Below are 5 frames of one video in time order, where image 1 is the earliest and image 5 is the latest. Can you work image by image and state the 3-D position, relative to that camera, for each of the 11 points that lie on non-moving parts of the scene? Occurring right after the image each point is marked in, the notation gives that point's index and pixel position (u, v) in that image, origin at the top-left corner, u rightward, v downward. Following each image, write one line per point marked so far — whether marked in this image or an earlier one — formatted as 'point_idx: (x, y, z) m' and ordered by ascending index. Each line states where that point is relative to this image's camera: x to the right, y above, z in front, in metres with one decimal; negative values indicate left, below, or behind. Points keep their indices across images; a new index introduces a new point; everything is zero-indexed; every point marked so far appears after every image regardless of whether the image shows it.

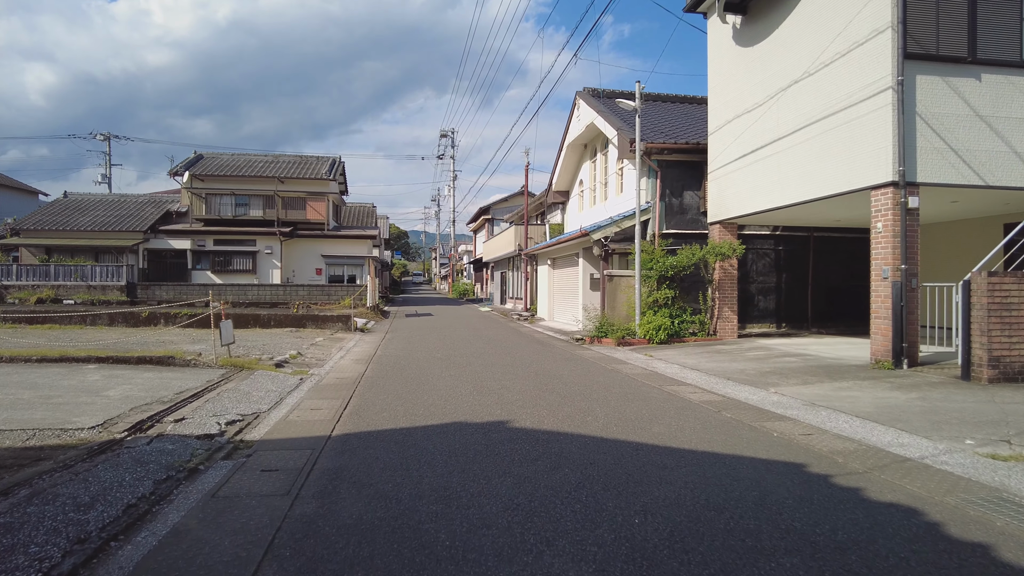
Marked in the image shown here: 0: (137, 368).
0: (-5.3, -1.1, +8.8) m
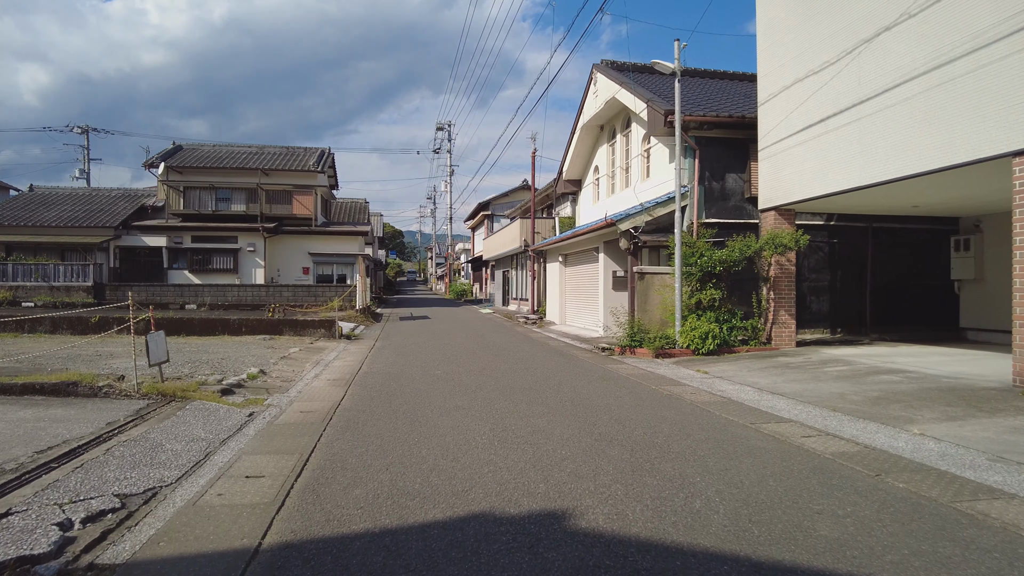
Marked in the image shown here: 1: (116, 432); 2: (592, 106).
0: (-5.0, -1.1, +6.3) m
1: (-3.4, -1.2, +5.3) m
2: (+2.4, +5.4, +18.5) m
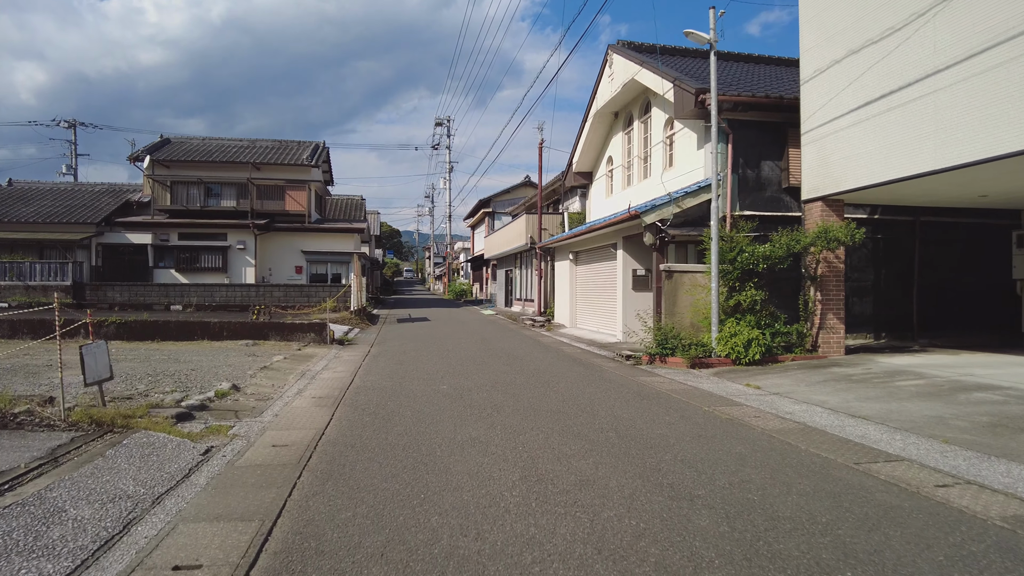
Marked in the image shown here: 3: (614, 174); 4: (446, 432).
0: (-4.7, -1.1, +4.8) m
1: (-3.1, -1.2, +3.9) m
2: (+2.6, +5.4, +17.1) m
3: (+3.0, +3.4, +18.3) m
4: (-0.6, -1.3, +5.7) m
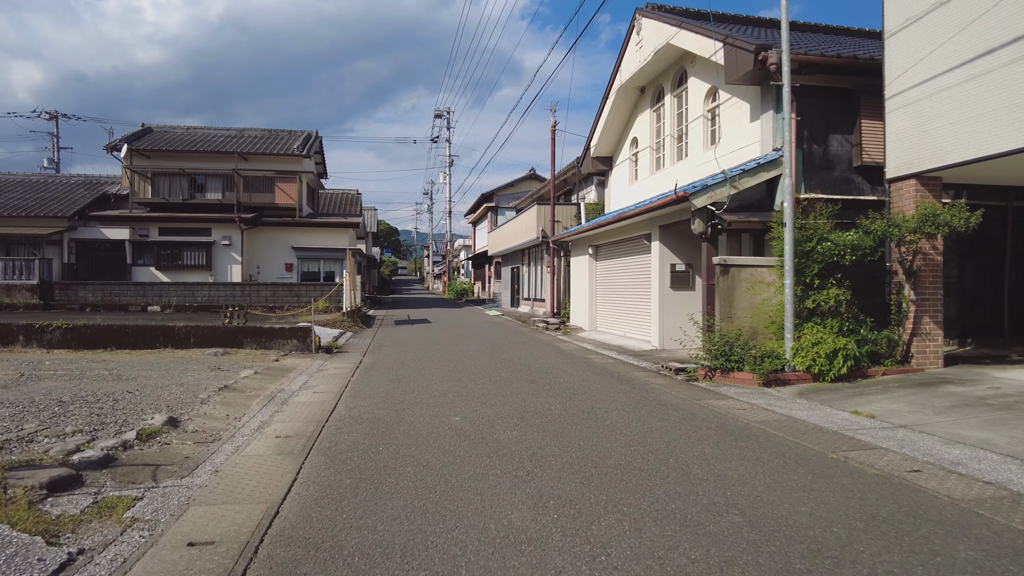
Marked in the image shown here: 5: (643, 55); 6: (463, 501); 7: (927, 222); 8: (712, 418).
0: (-4.4, -1.1, +2.7) m
1: (-2.8, -1.2, +1.7) m
2: (+3.0, +5.5, +14.9) m
3: (+3.3, +3.4, +16.2) m
4: (-0.2, -1.3, +3.6) m
5: (+3.0, +5.5, +14.5) m
6: (-0.2, -1.3, +3.9) m
7: (+5.6, +0.9, +8.3) m
8: (+2.1, -1.3, +6.5) m
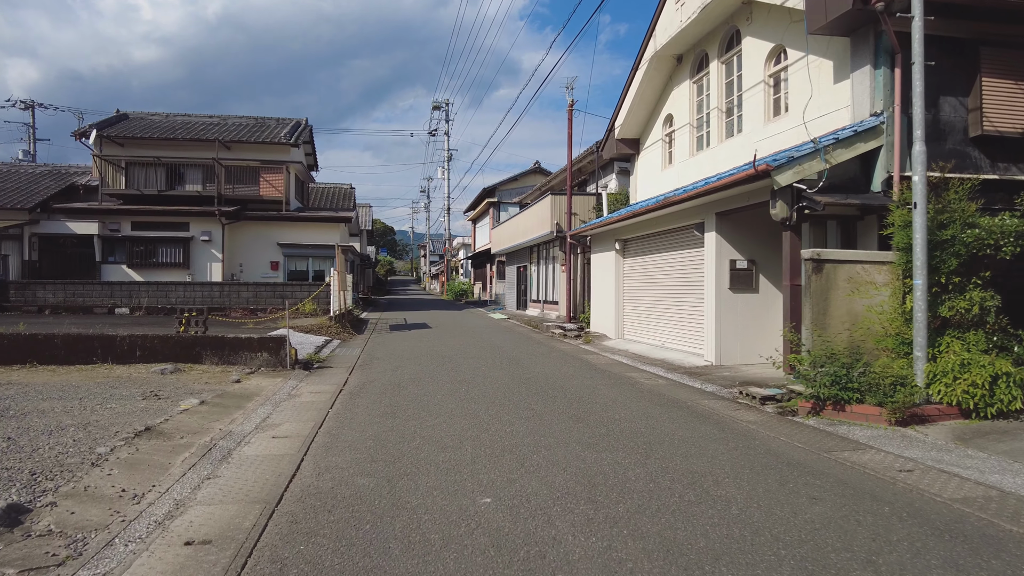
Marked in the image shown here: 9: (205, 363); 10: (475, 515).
0: (-4.0, -1.1, +0.3) m
1: (-2.4, -1.2, -0.6) m
2: (+3.3, +5.5, +12.6) m
3: (+3.7, +3.4, +13.9) m
4: (+0.2, -1.3, +1.2) m
5: (+3.4, +5.4, +12.2) m
6: (+0.2, -1.3, +1.6) m
7: (+6.0, +0.9, +6.1) m
8: (+2.5, -1.3, +4.2) m
9: (-4.9, -1.2, +9.9) m
10: (-0.2, -1.3, +3.7) m
